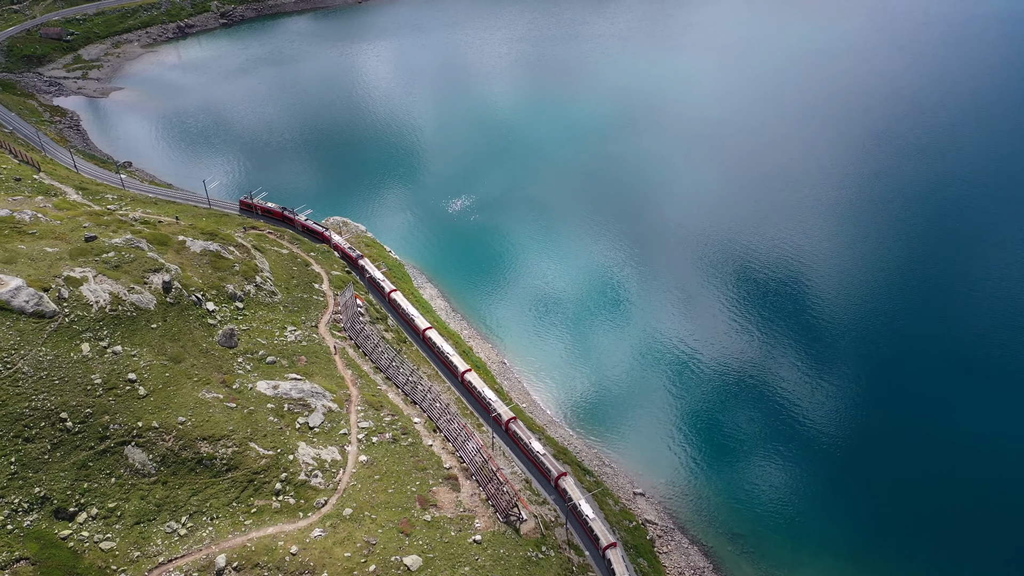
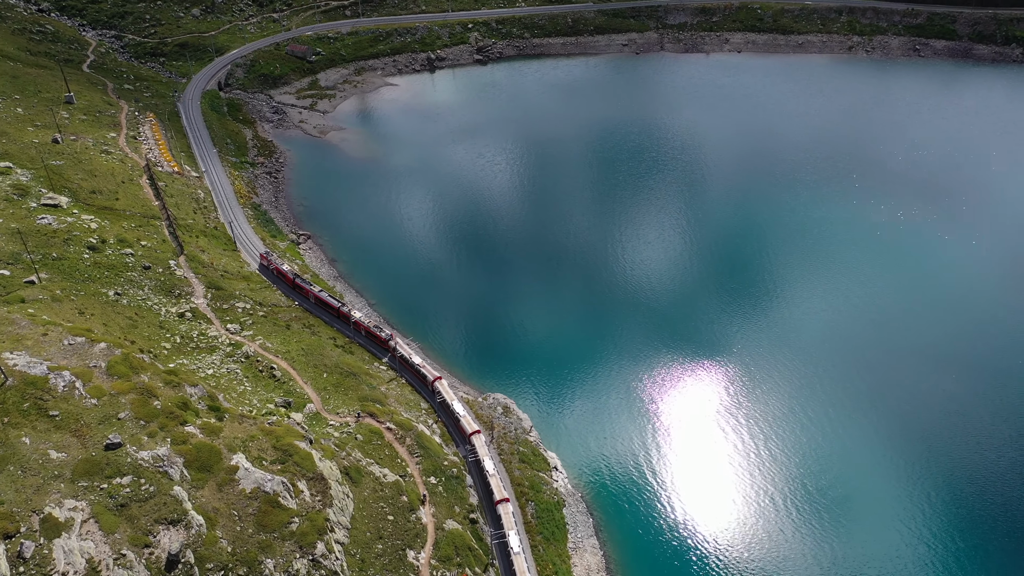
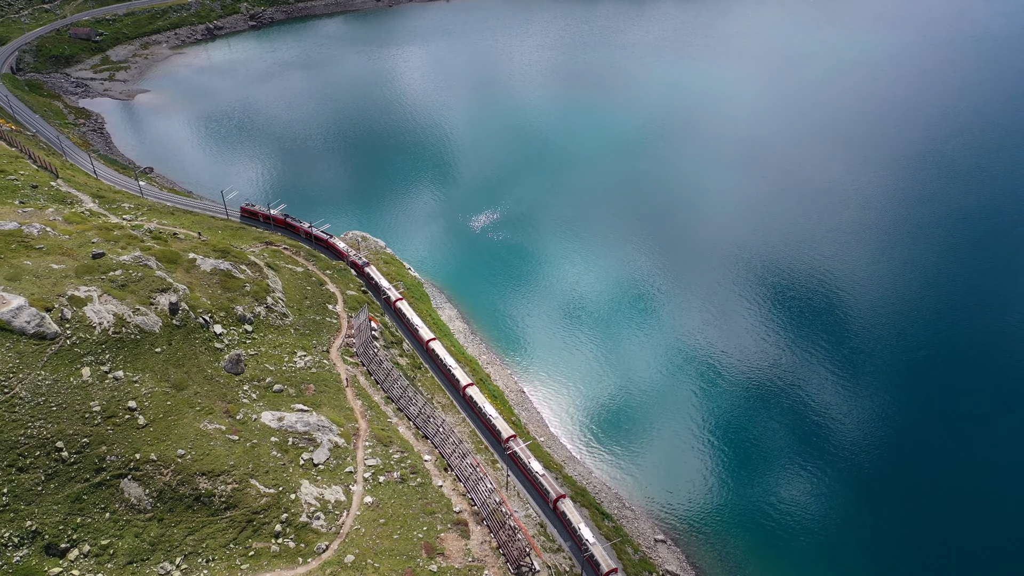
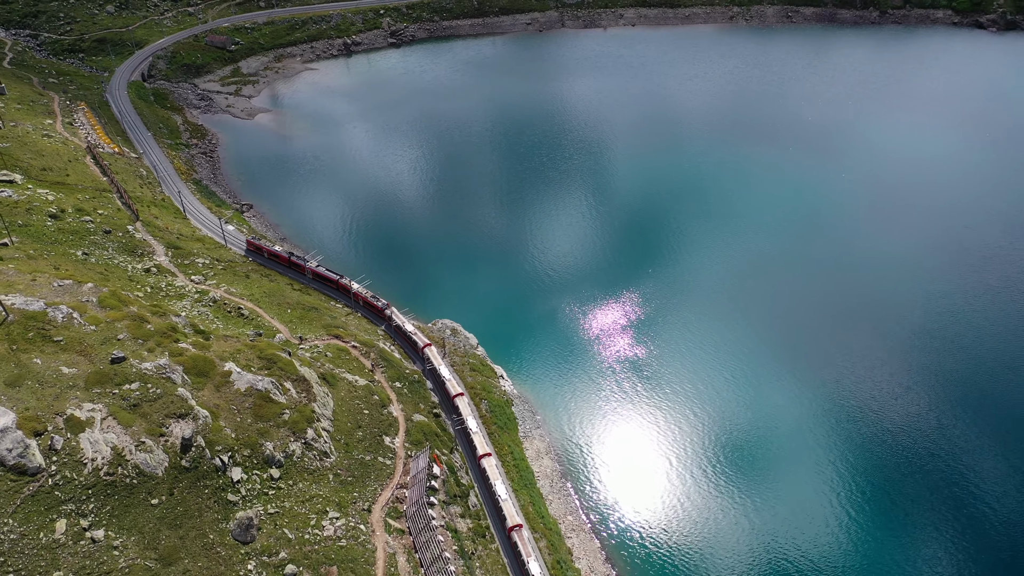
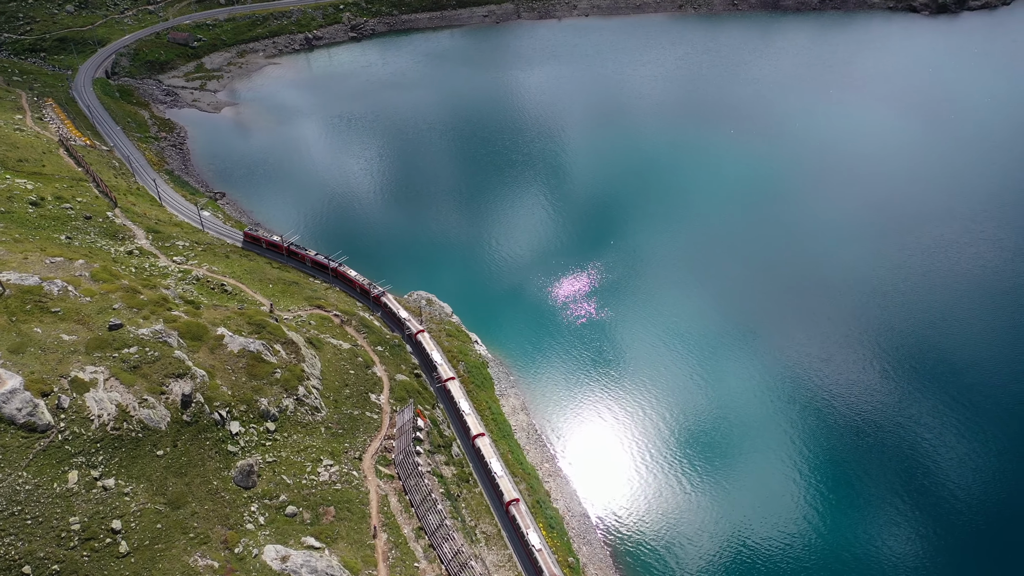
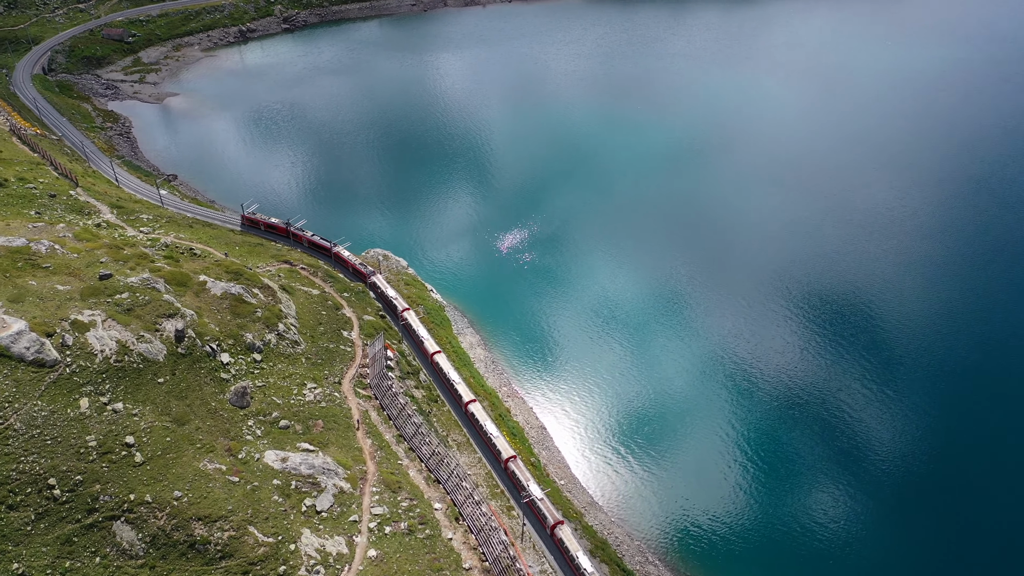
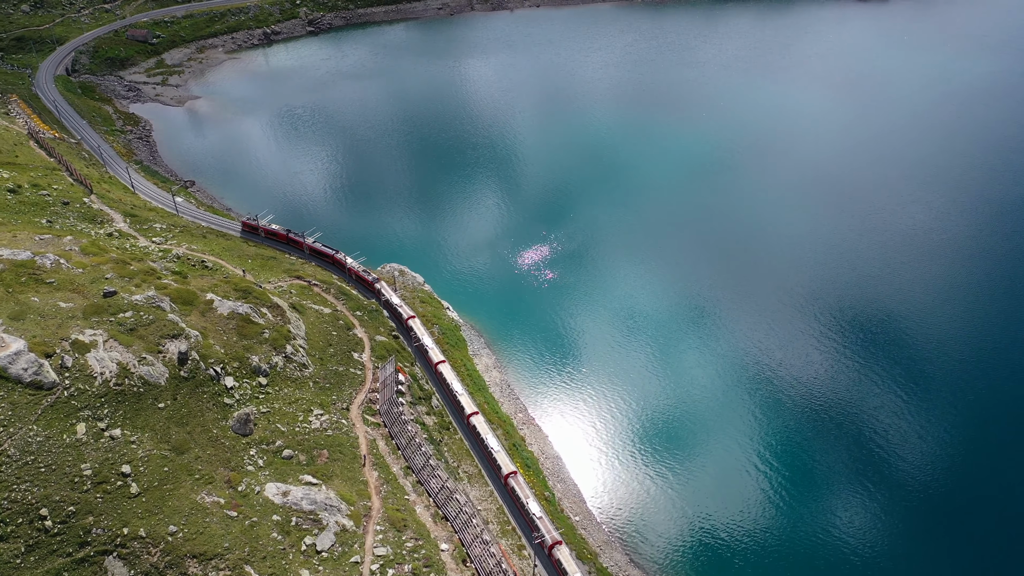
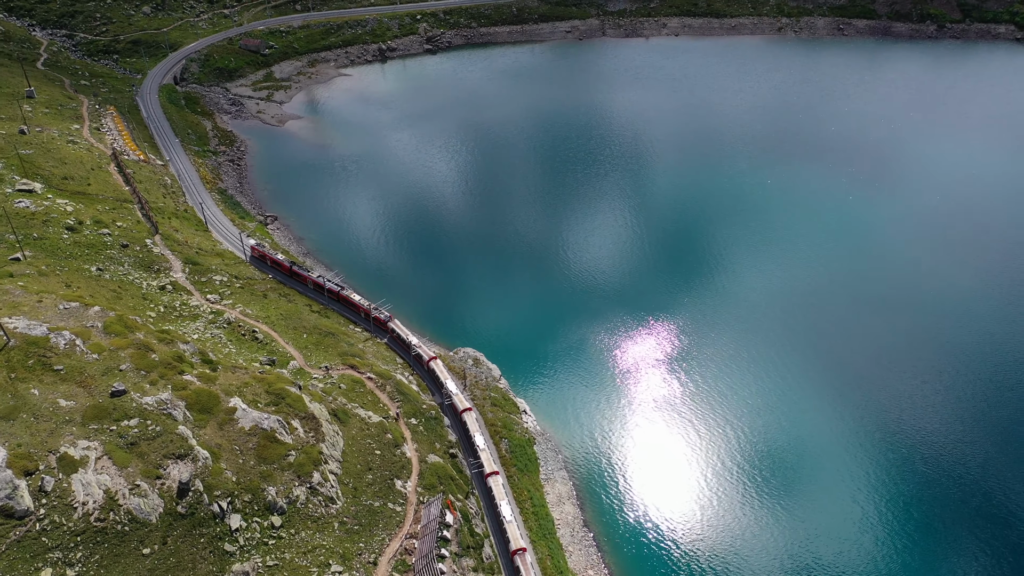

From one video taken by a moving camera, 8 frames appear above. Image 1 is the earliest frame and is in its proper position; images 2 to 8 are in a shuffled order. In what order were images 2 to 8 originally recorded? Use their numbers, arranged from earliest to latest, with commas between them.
3, 6, 7, 5, 4, 8, 2
